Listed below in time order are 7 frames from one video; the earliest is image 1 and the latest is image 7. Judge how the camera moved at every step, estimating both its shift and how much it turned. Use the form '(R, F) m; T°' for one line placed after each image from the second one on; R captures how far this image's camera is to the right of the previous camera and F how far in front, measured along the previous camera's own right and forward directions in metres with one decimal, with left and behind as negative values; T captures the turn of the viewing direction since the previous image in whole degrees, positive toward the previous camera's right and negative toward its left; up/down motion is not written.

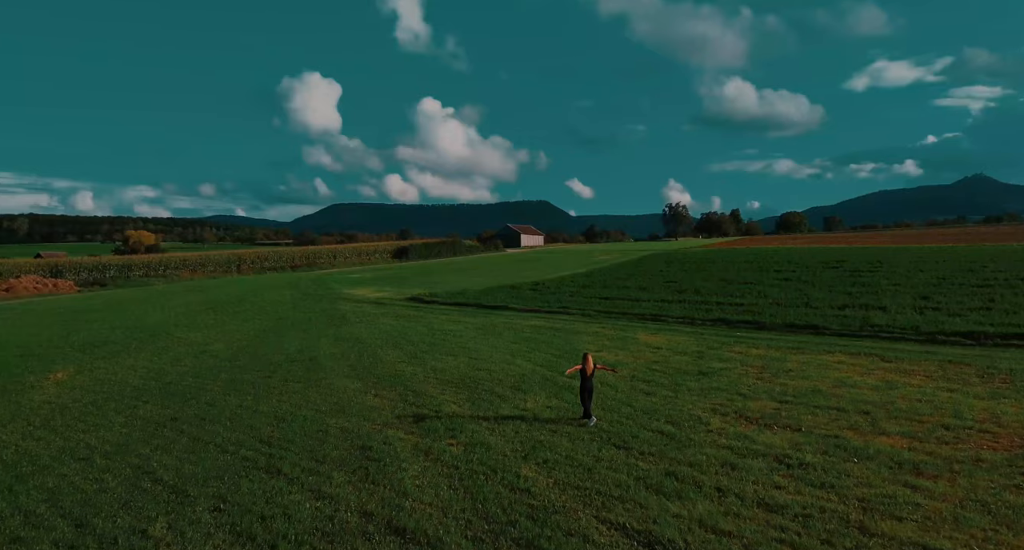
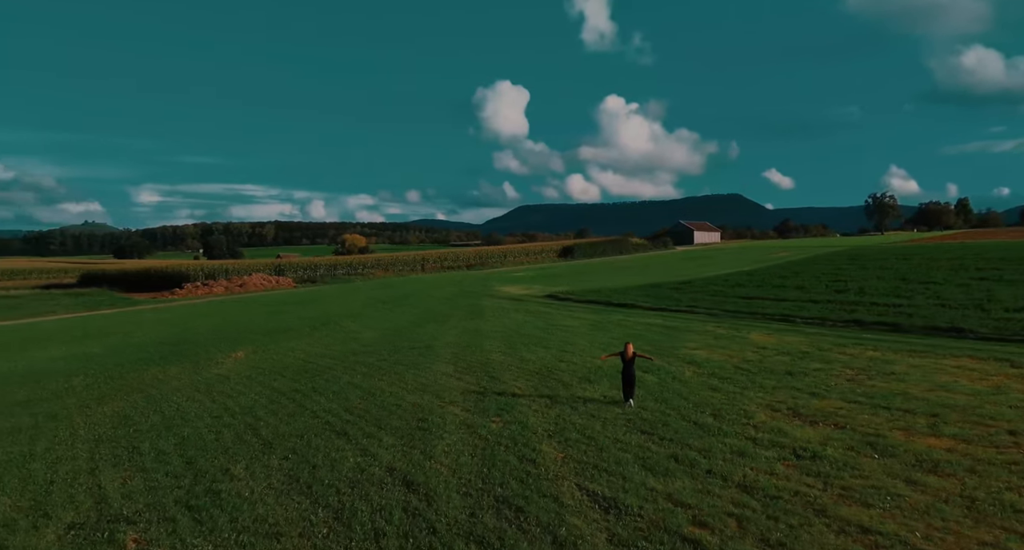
(+2.1, -0.6) m; -14°
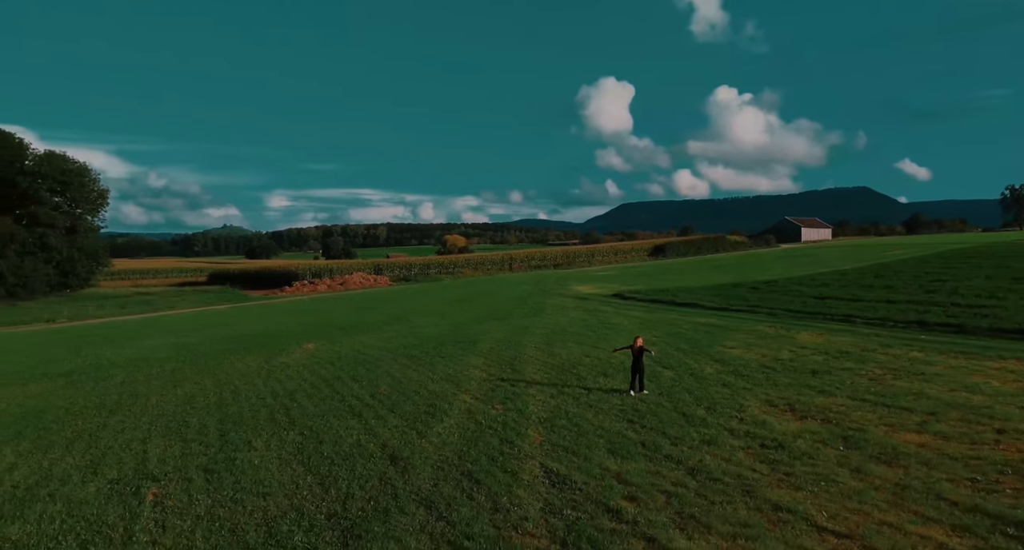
(+1.5, -0.6) m; -7°
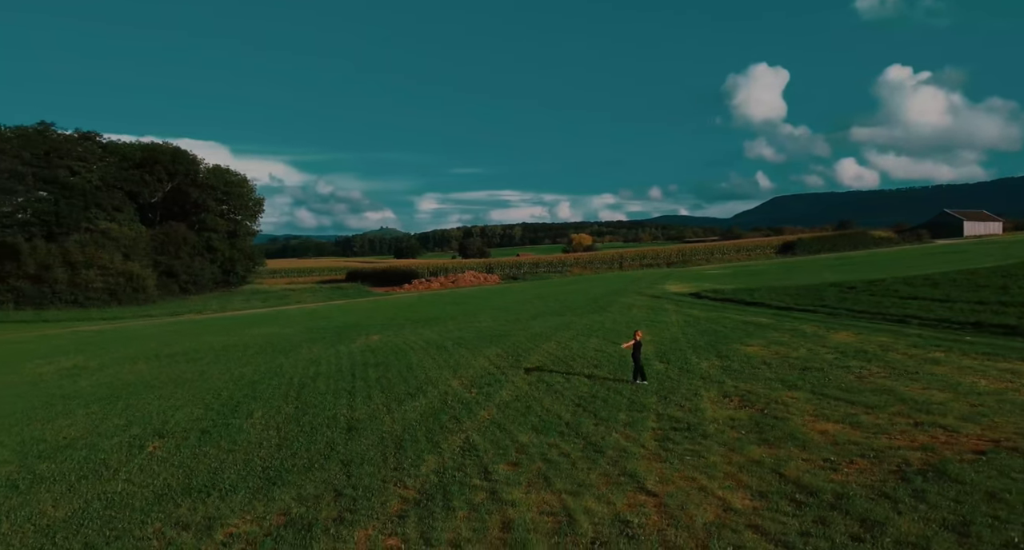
(+2.4, -0.9) m; -8°
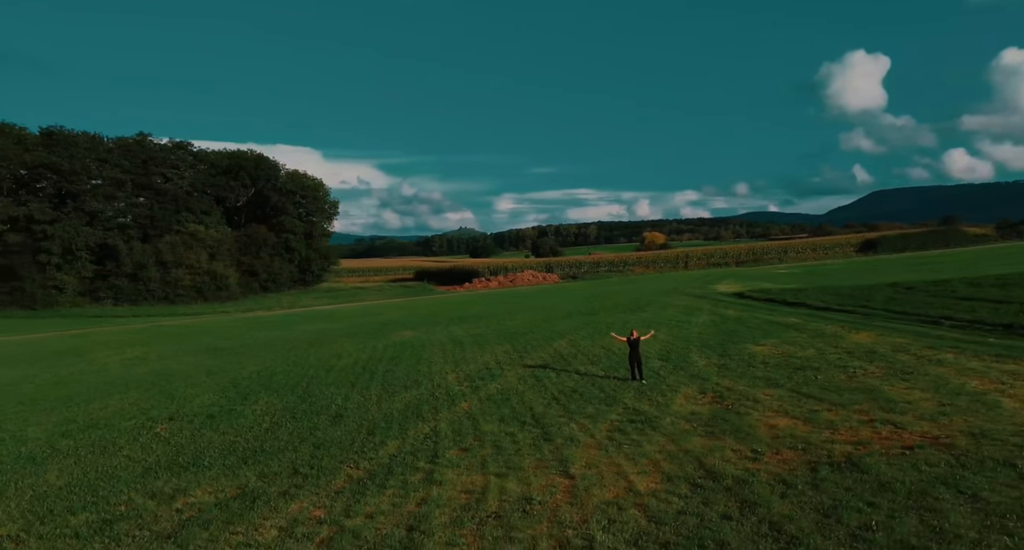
(+1.3, -0.5) m; -4°
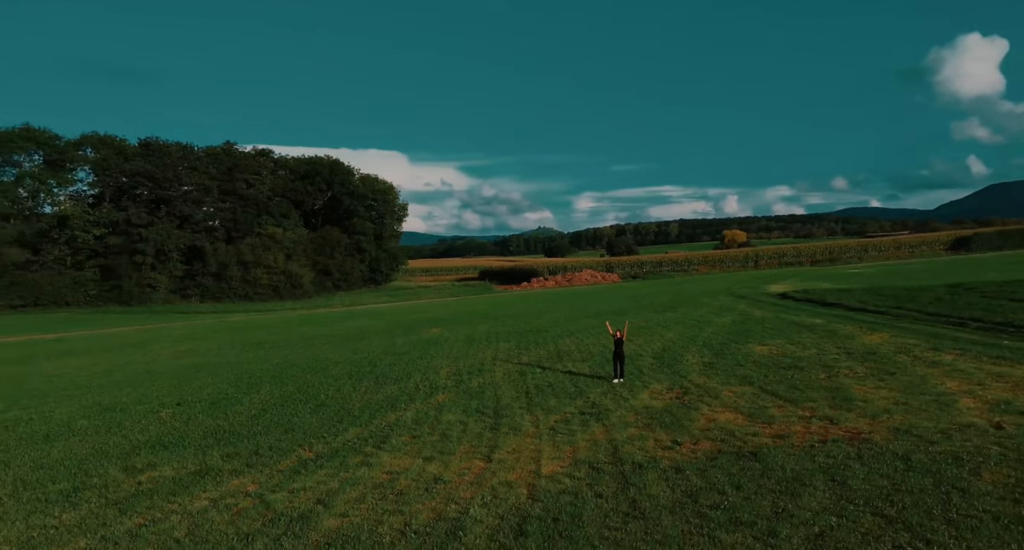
(+1.4, -0.5) m; -4°
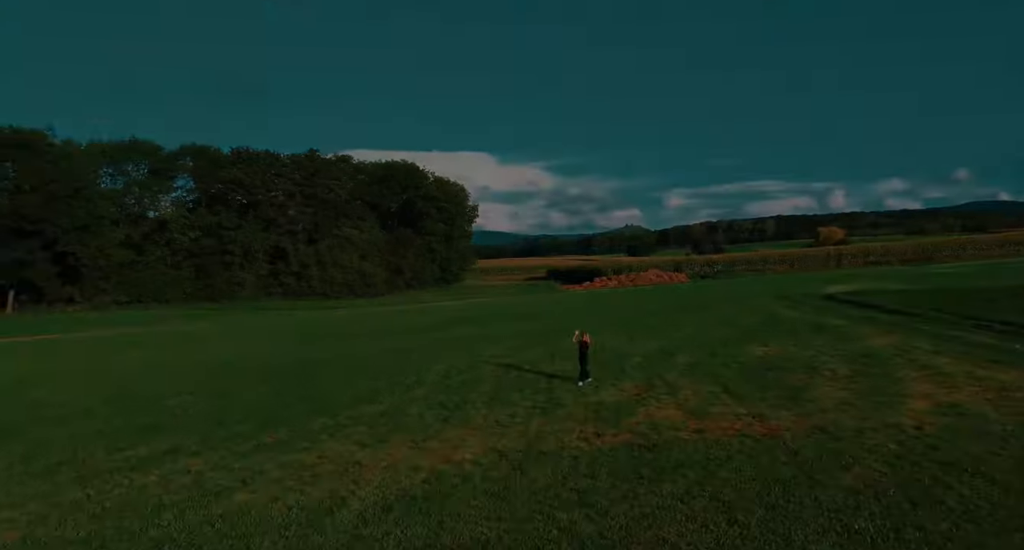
(+1.6, -0.6) m; -4°
